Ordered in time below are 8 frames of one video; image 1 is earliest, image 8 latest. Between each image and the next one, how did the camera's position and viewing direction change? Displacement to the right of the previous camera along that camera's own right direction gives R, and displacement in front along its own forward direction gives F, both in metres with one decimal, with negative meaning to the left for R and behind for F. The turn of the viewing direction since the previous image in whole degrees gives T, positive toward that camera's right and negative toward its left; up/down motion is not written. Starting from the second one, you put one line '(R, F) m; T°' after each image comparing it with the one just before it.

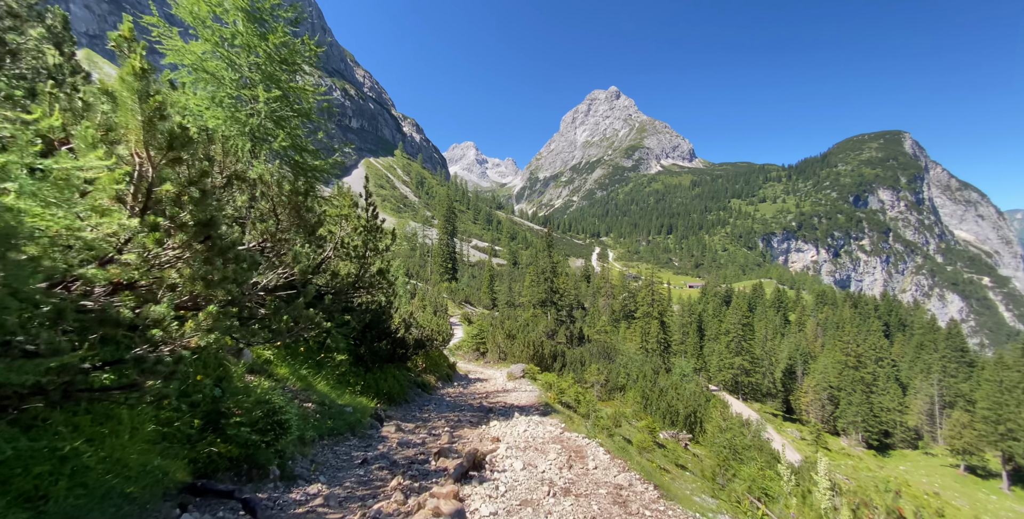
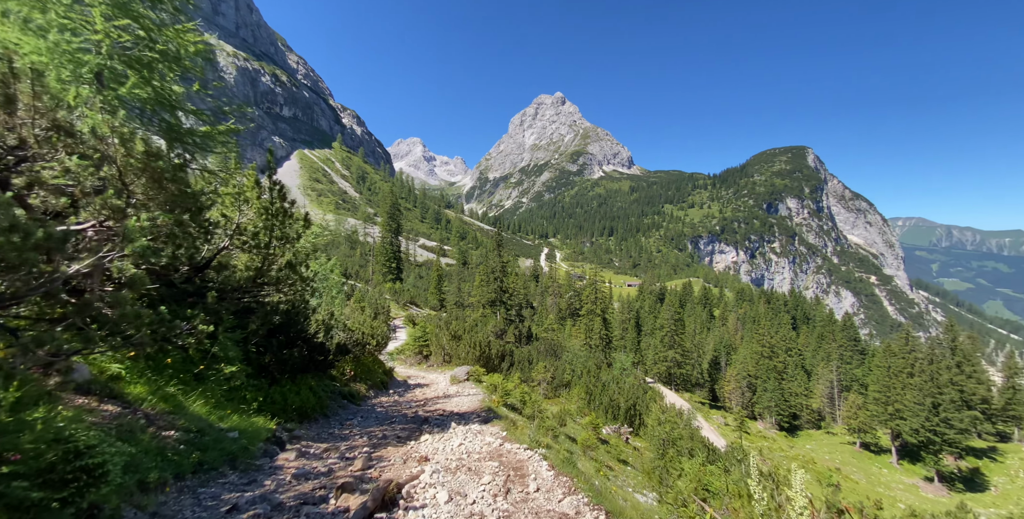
(+0.3, +1.4) m; +8°
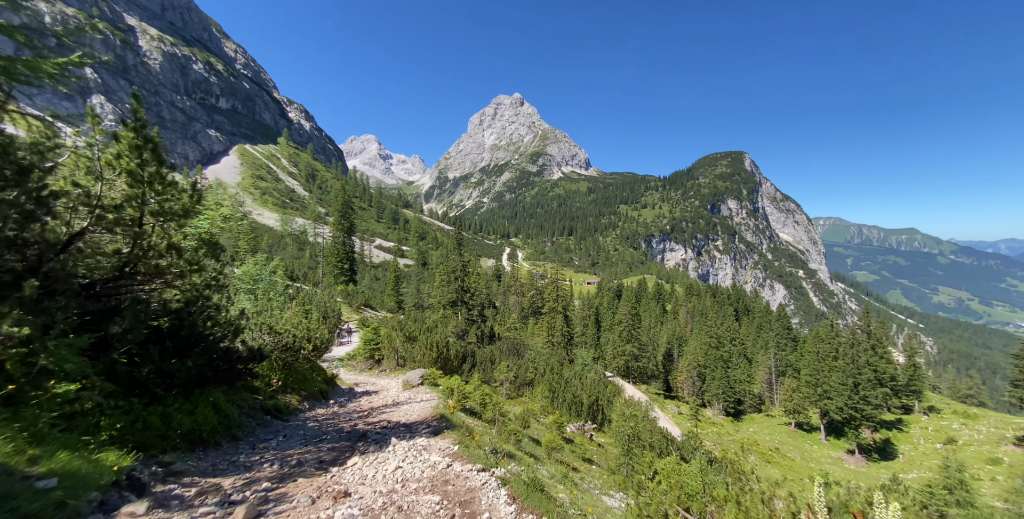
(+0.3, +1.9) m; +5°
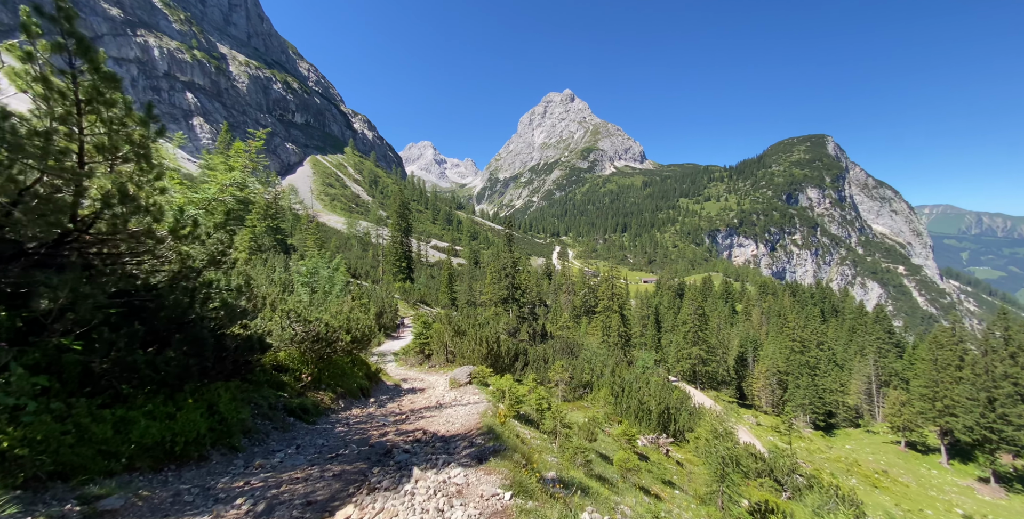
(-0.4, +3.2) m; -7°
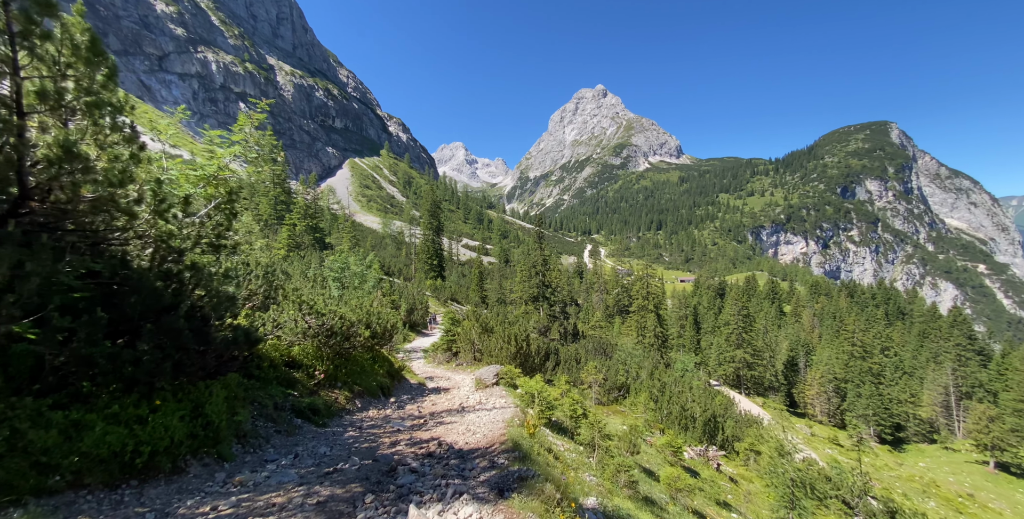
(0.0, +1.7) m; -4°
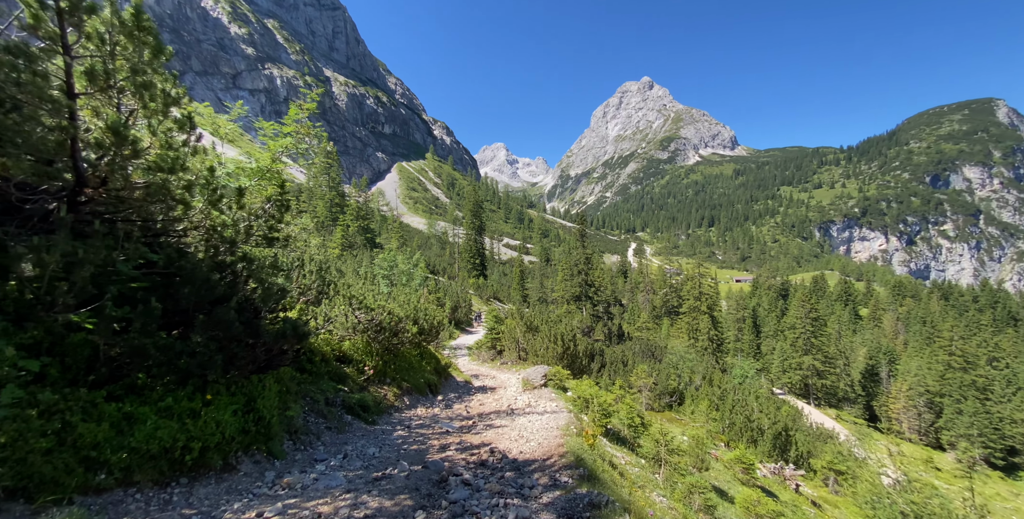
(-0.3, +0.7) m; -6°
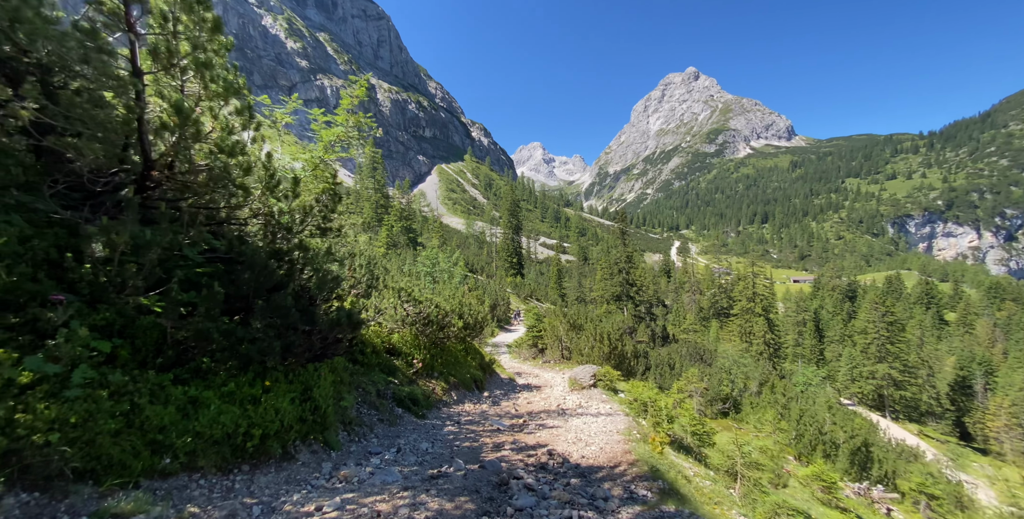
(-0.4, +0.5) m; -5°
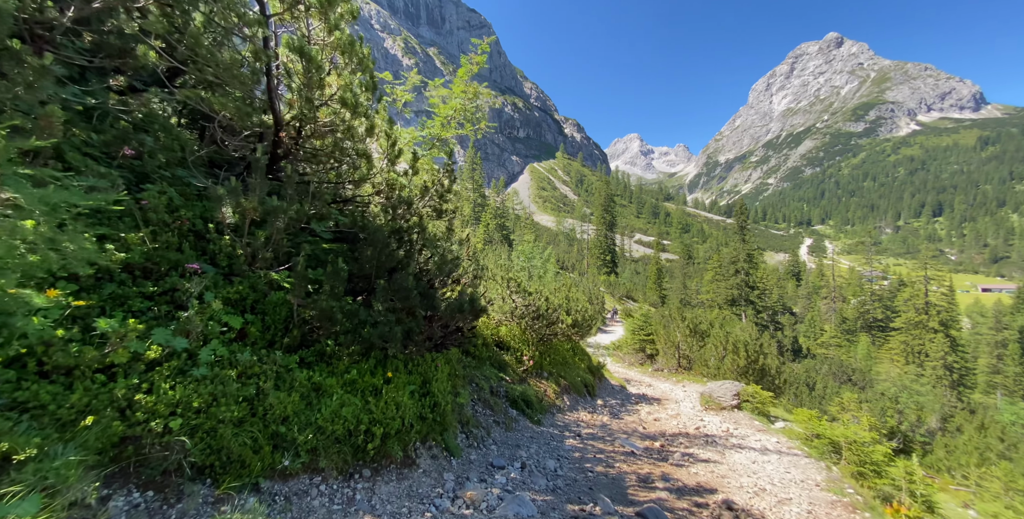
(-1.0, +1.5) m; -13°
